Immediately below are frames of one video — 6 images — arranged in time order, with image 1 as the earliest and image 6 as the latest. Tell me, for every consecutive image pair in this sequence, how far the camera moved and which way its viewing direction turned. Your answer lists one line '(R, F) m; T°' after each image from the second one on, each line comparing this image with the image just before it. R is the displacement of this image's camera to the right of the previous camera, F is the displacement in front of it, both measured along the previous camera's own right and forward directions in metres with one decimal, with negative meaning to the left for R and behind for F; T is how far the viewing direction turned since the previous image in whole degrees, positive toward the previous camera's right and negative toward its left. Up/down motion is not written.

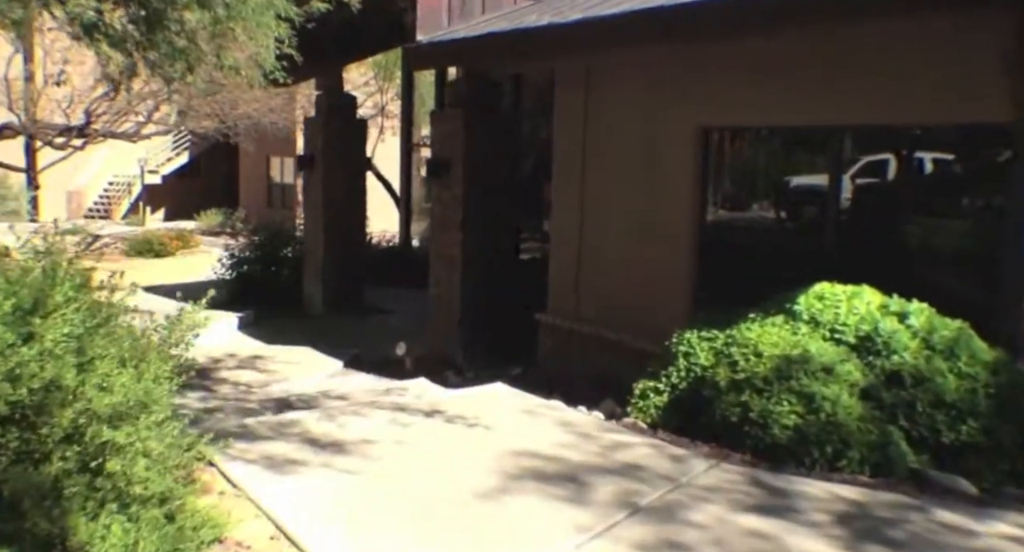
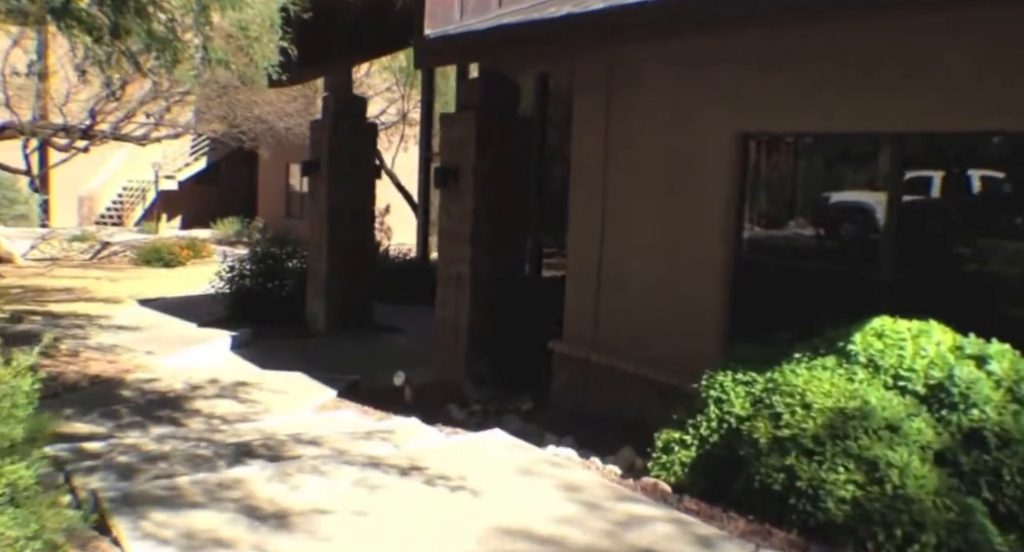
(+0.1, +0.7) m; -2°
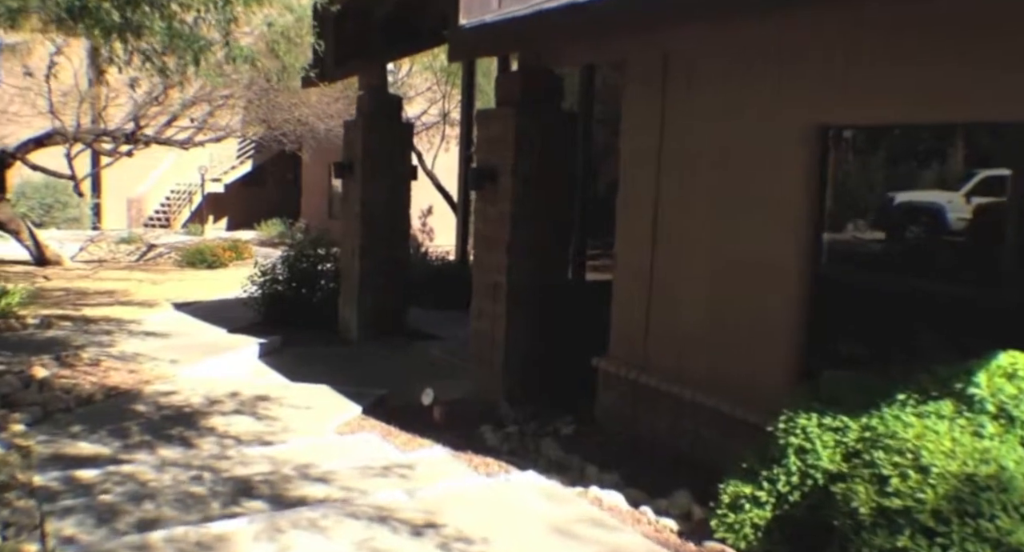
(0.0, +0.6) m; -4°
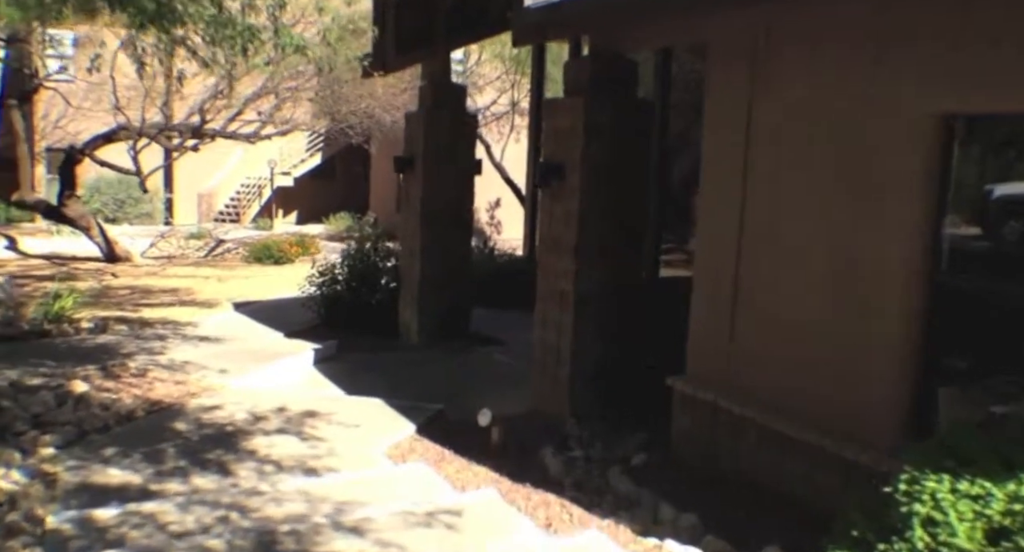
(0.0, +0.5) m; -5°
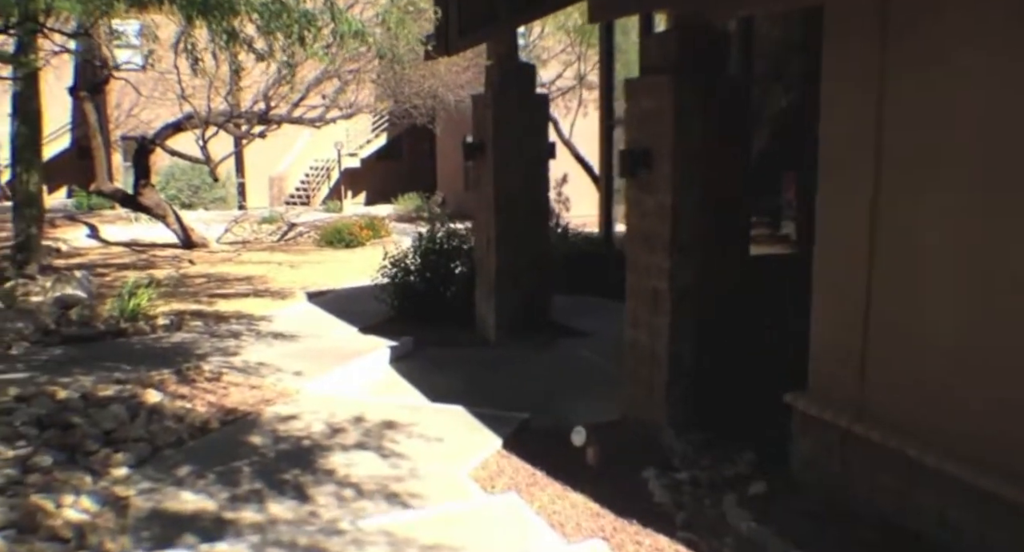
(-0.2, +0.5) m; -5°
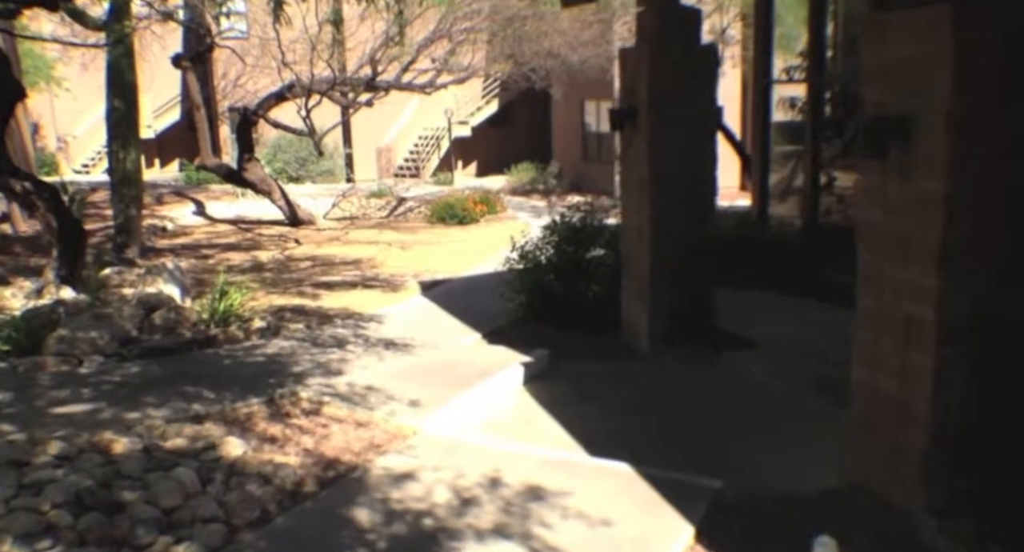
(-0.4, +1.4) m; -8°
